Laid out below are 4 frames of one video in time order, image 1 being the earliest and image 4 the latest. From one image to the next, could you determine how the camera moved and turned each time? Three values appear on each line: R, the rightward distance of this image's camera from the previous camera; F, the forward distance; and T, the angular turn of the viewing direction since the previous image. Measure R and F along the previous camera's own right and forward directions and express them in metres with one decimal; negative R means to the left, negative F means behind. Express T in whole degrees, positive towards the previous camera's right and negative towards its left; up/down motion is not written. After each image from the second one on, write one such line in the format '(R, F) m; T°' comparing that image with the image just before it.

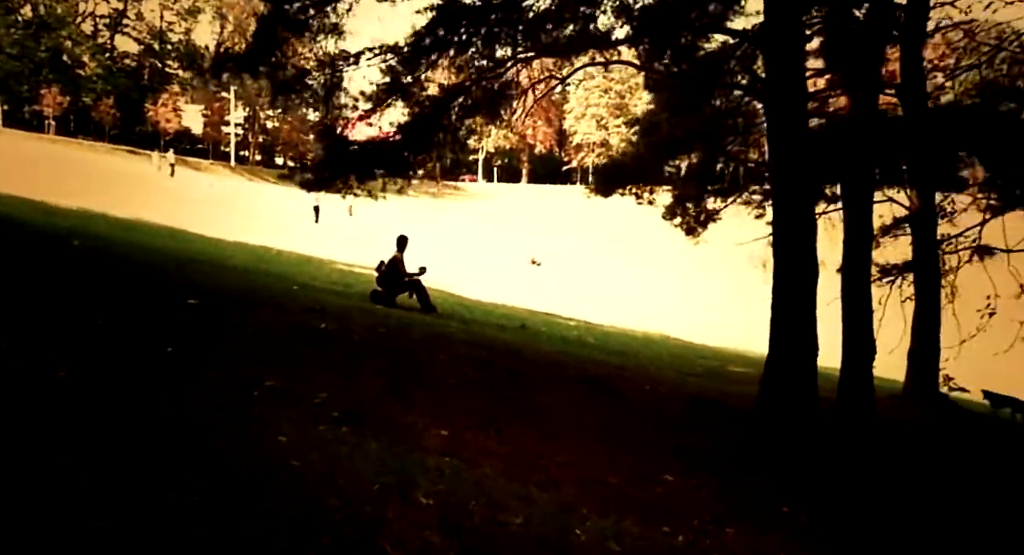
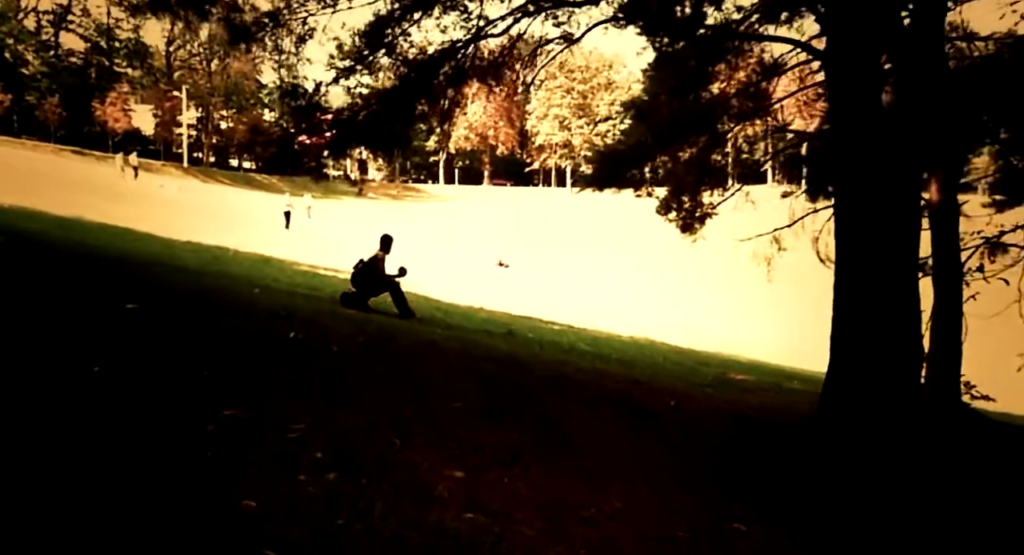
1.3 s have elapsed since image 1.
(-0.3, +0.7) m; +3°
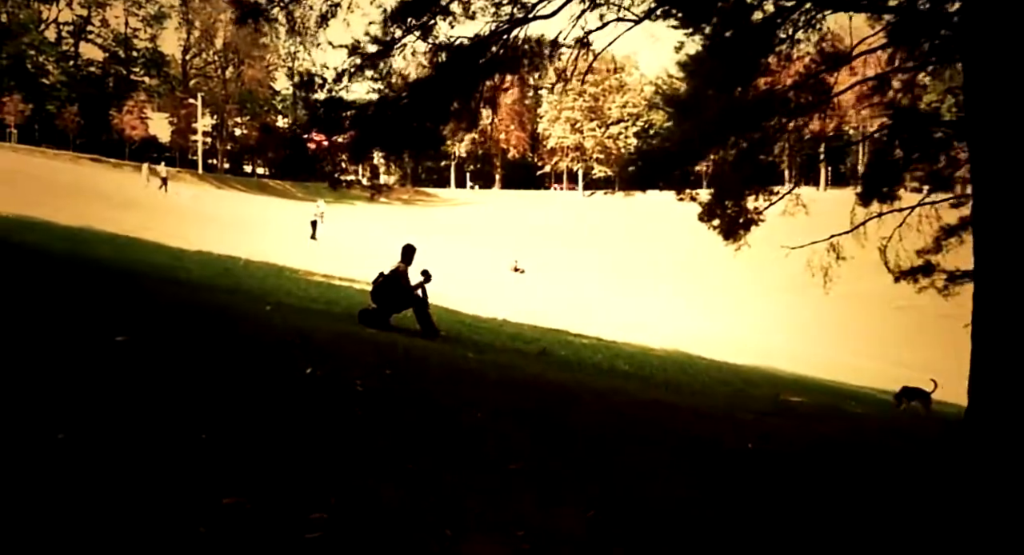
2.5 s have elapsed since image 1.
(-0.2, +0.6) m; -1°
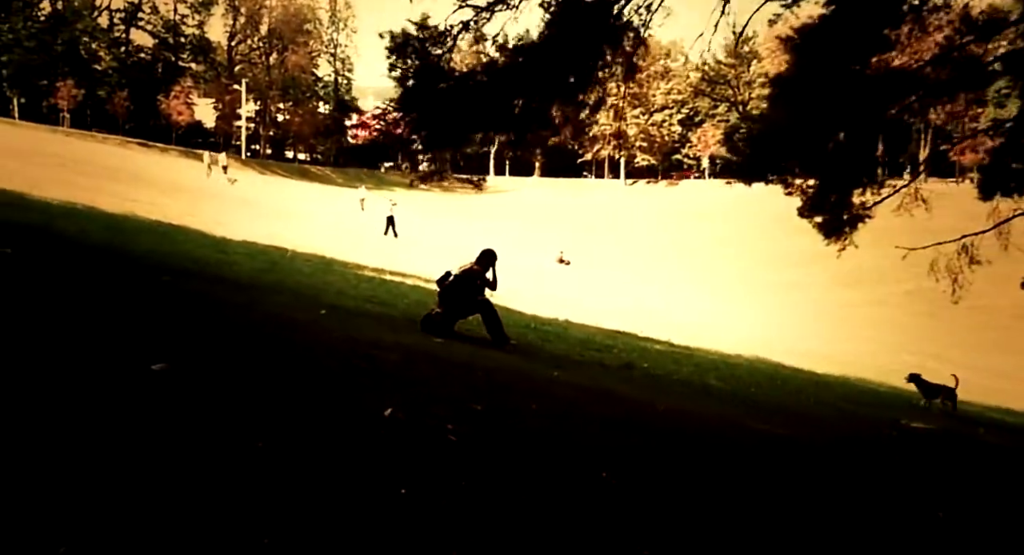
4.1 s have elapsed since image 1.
(-0.4, +0.7) m; -3°
